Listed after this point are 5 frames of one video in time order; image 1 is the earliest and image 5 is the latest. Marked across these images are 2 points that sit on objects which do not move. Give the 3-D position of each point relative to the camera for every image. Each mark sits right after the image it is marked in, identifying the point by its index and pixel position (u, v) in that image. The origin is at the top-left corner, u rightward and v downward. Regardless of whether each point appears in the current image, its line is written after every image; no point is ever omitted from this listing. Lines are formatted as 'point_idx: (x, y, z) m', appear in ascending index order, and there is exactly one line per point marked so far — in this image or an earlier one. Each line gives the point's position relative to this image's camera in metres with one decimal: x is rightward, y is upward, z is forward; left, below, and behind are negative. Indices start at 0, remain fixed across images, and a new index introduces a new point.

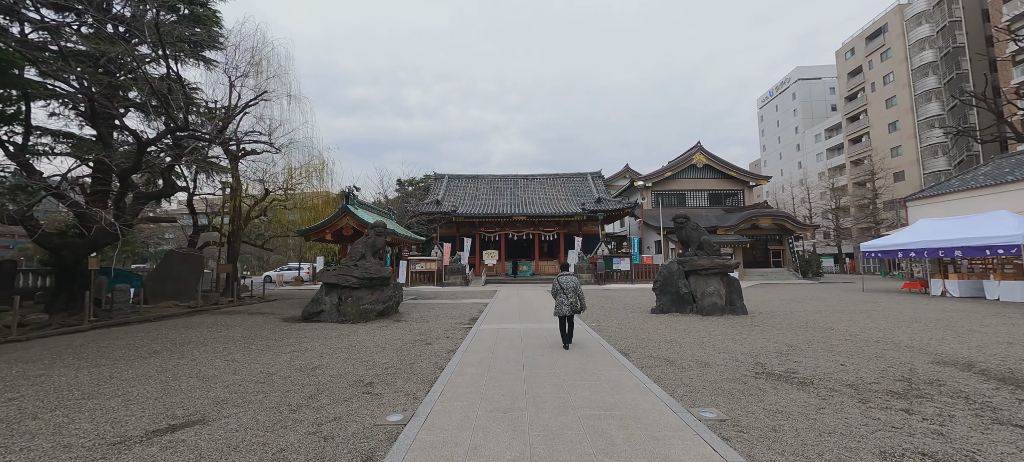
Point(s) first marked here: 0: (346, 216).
0: (-5.0, +0.5, +11.3) m
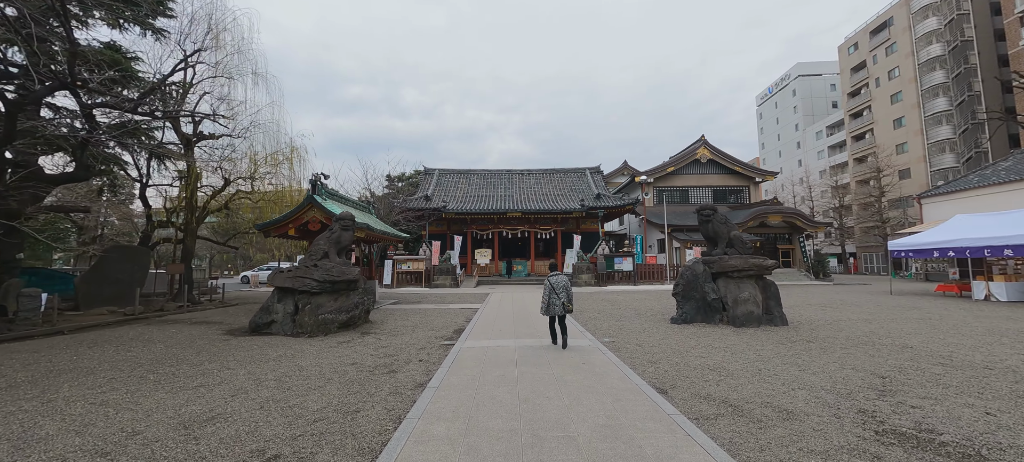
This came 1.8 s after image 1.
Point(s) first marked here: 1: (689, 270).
0: (-5.2, +0.6, +9.7) m
1: (+3.6, -0.8, +7.6) m
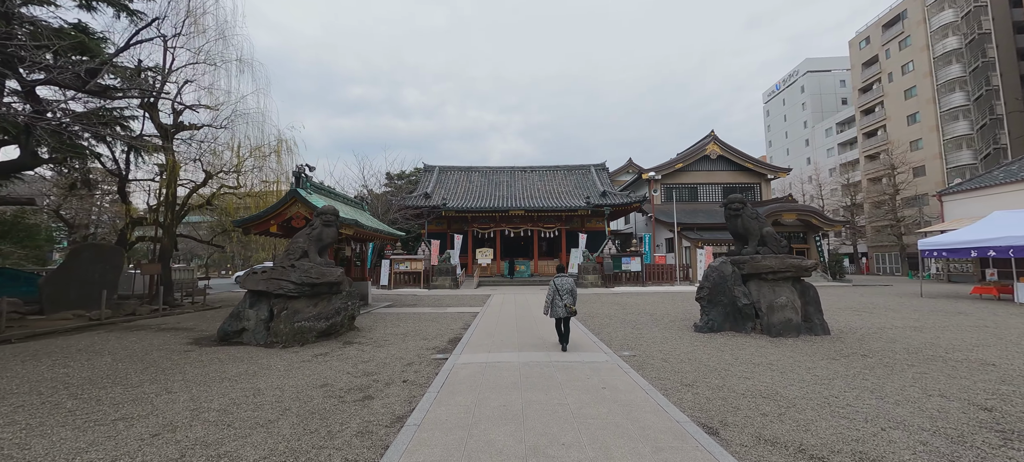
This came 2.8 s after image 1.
0: (-5.1, +0.7, +8.8) m
1: (+3.7, -0.7, +6.7) m
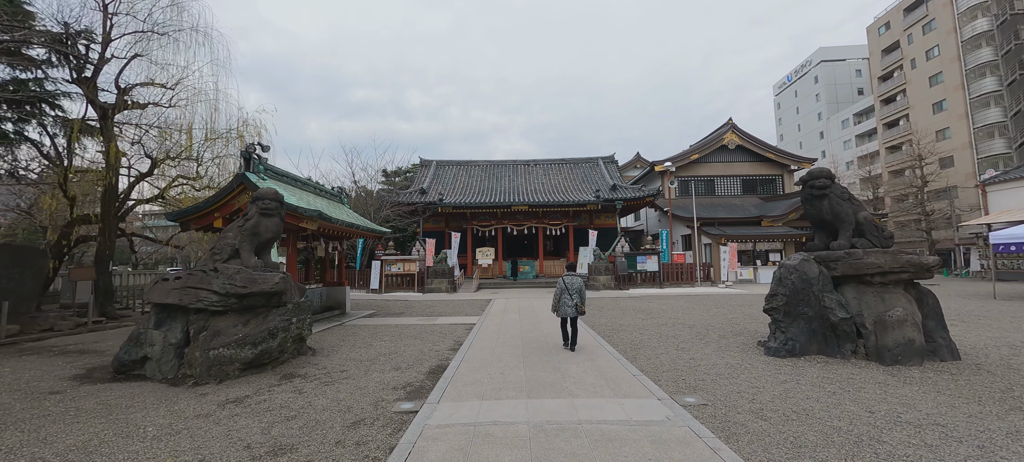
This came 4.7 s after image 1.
0: (-5.1, +0.8, +7.0) m
1: (+3.7, -0.5, +4.8) m
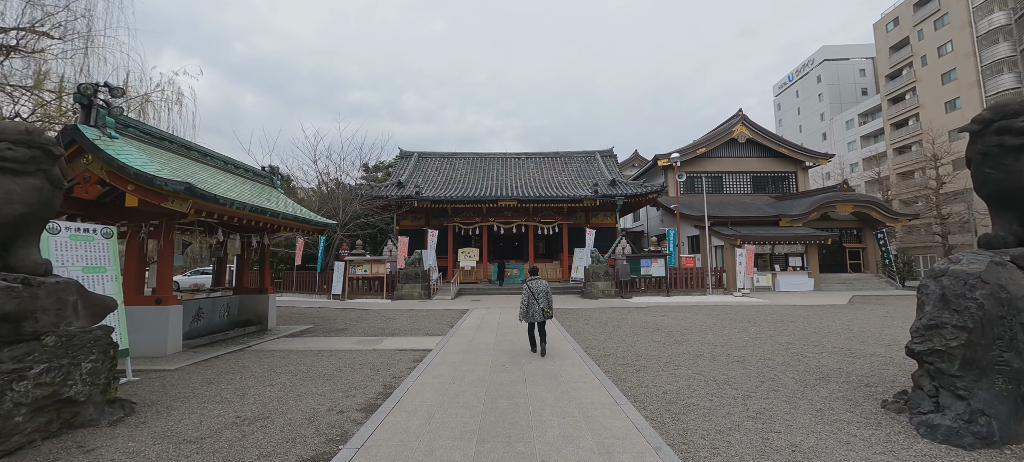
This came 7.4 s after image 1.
0: (-5.5, +1.0, +4.7) m
1: (+3.3, -0.4, +2.6) m
